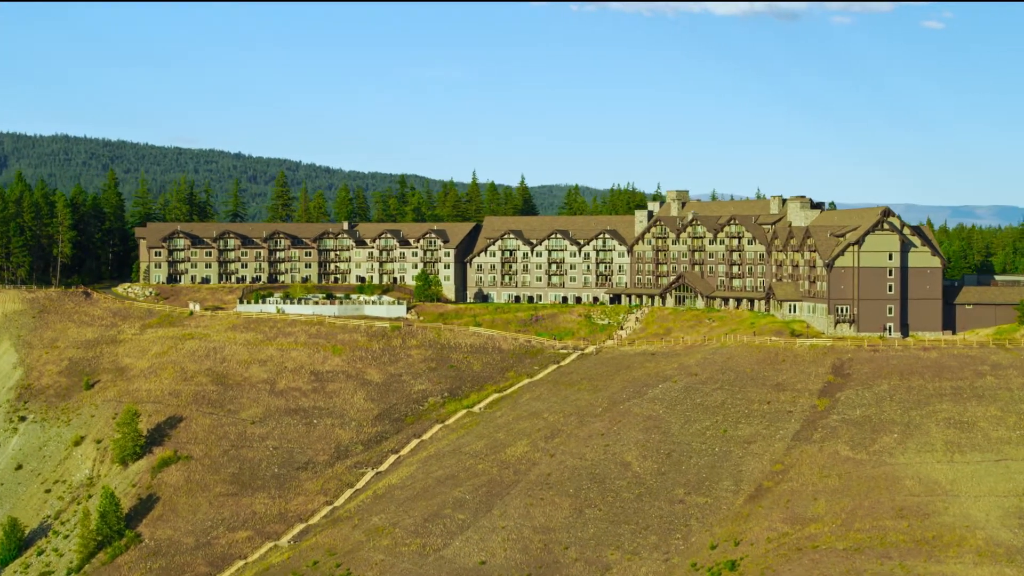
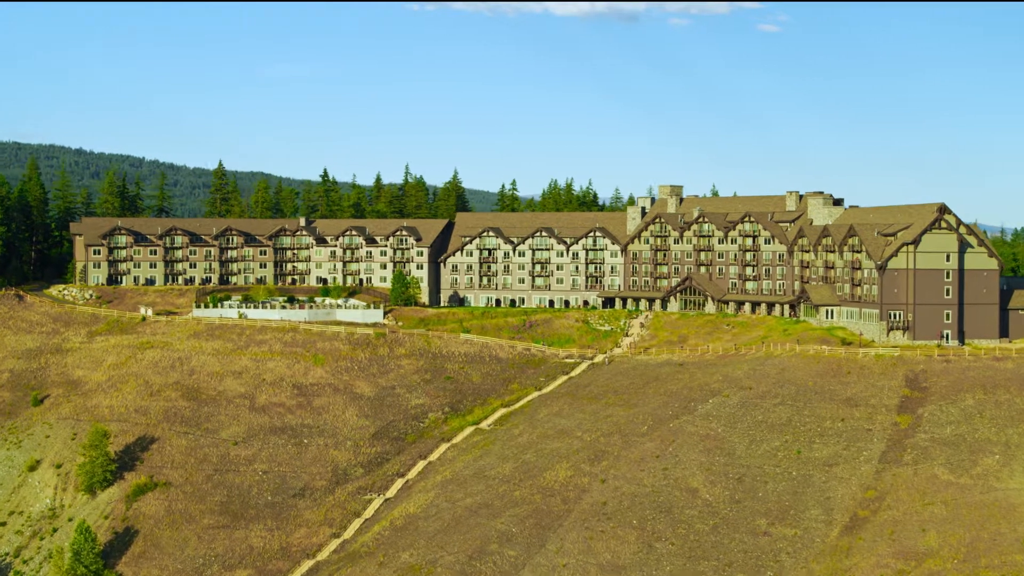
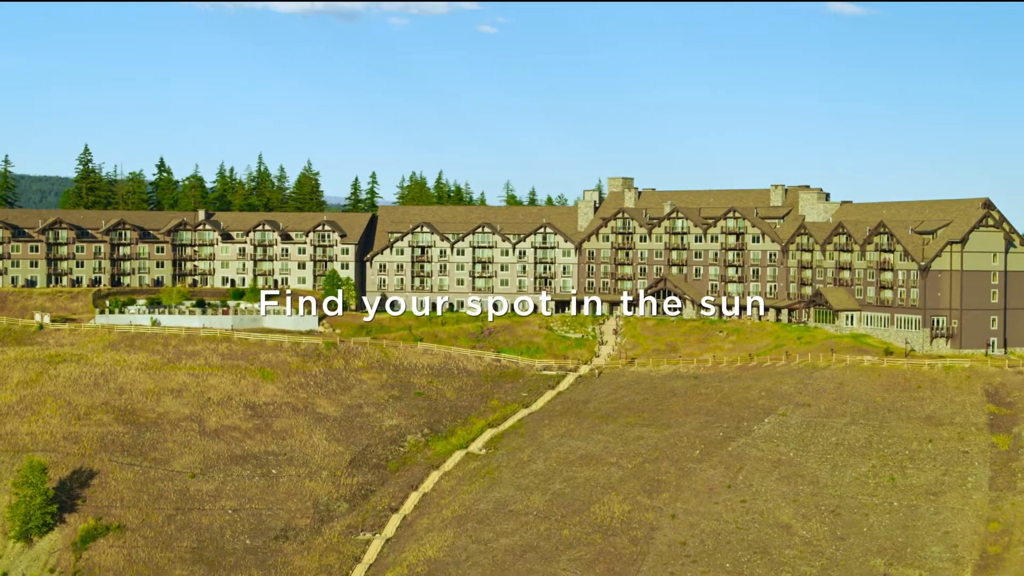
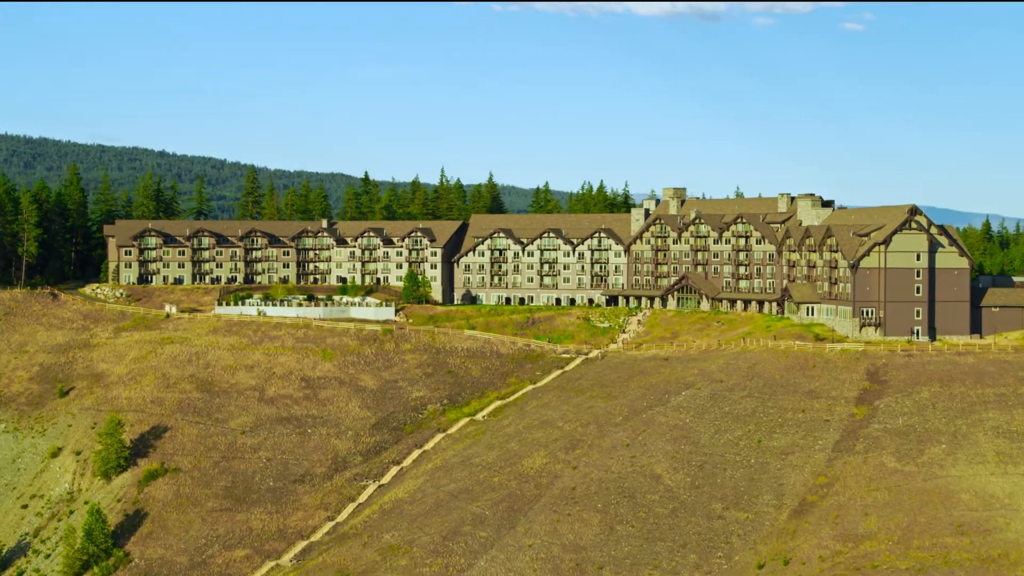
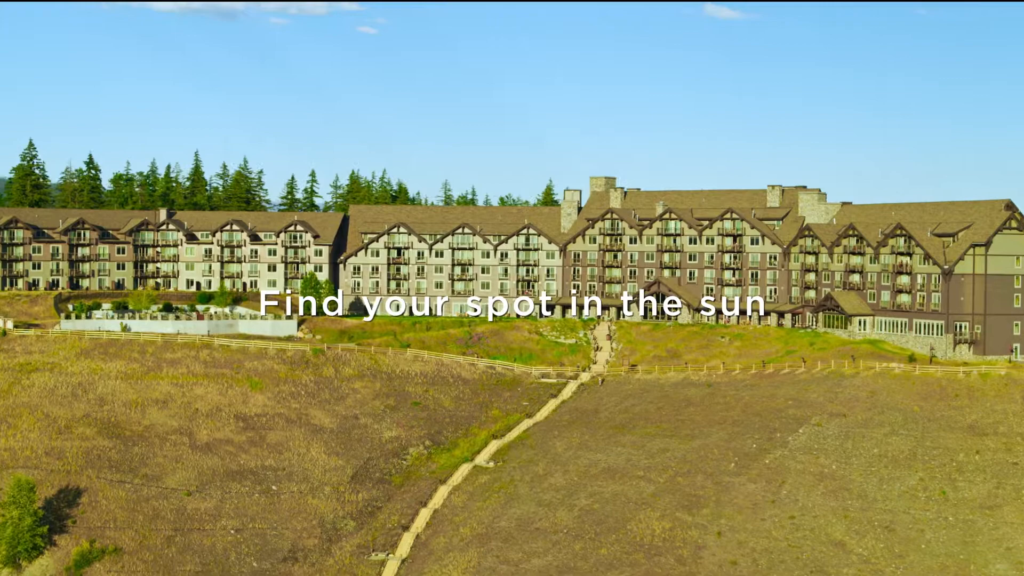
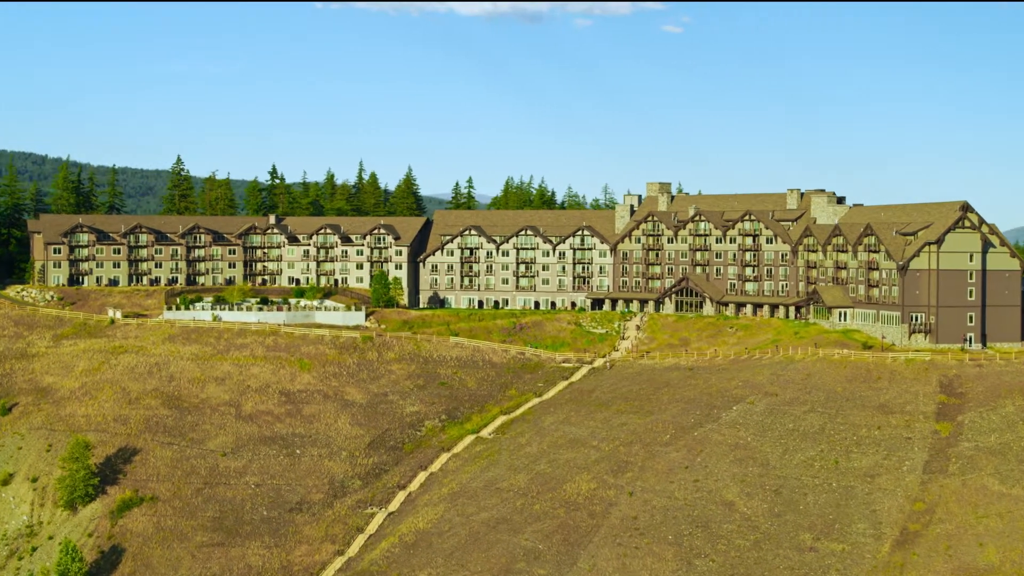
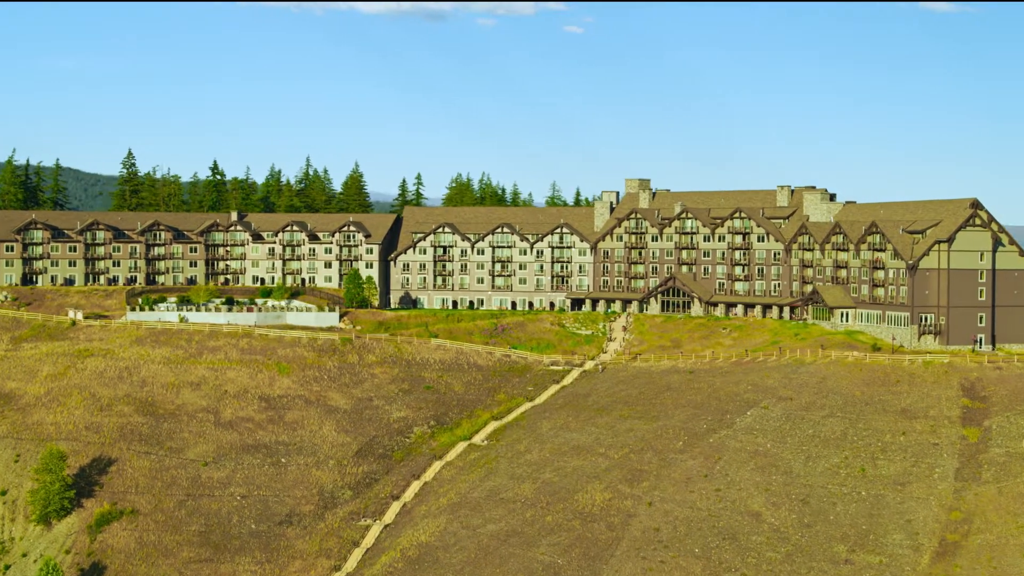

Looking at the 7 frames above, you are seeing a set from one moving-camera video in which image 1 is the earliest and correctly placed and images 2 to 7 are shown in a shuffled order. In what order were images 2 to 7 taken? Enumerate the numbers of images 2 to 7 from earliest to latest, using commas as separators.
4, 2, 6, 7, 3, 5
